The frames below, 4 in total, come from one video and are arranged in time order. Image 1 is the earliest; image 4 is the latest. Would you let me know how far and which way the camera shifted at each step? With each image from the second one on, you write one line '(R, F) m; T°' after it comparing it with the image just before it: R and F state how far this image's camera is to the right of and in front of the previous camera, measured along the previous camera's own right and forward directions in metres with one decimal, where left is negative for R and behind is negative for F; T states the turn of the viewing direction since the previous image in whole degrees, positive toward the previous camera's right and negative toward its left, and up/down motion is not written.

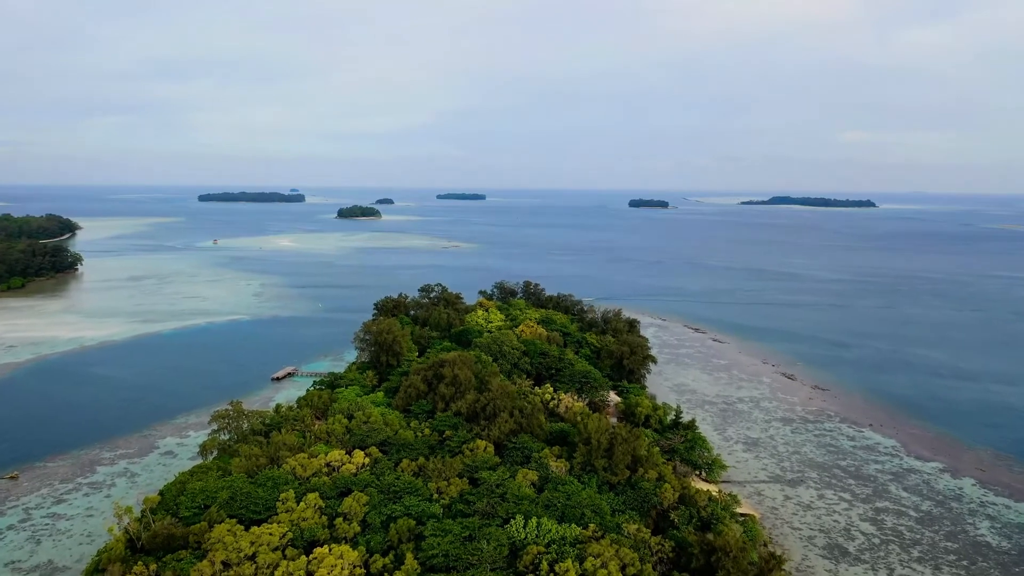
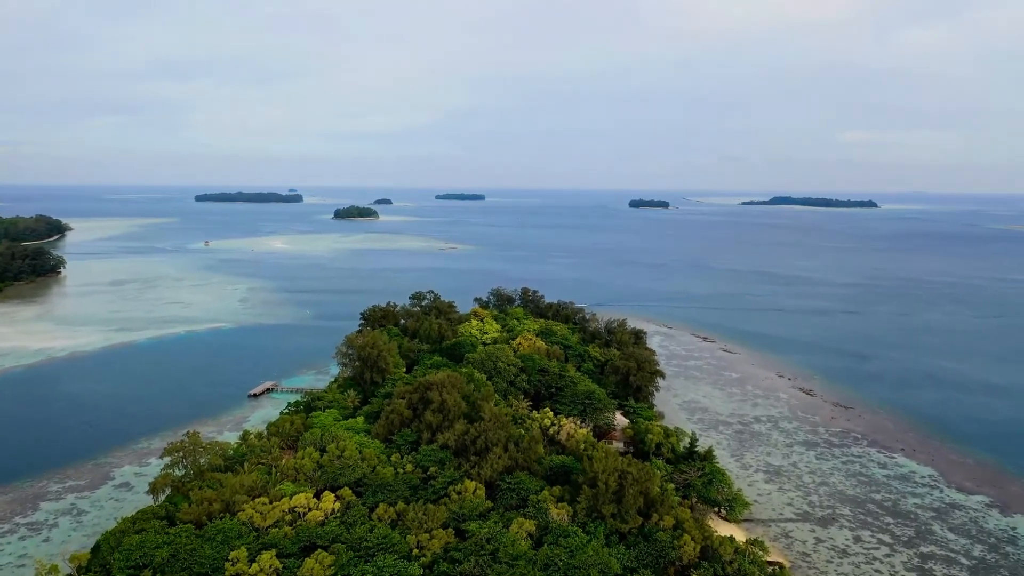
(+0.1, +1.9) m; 0°
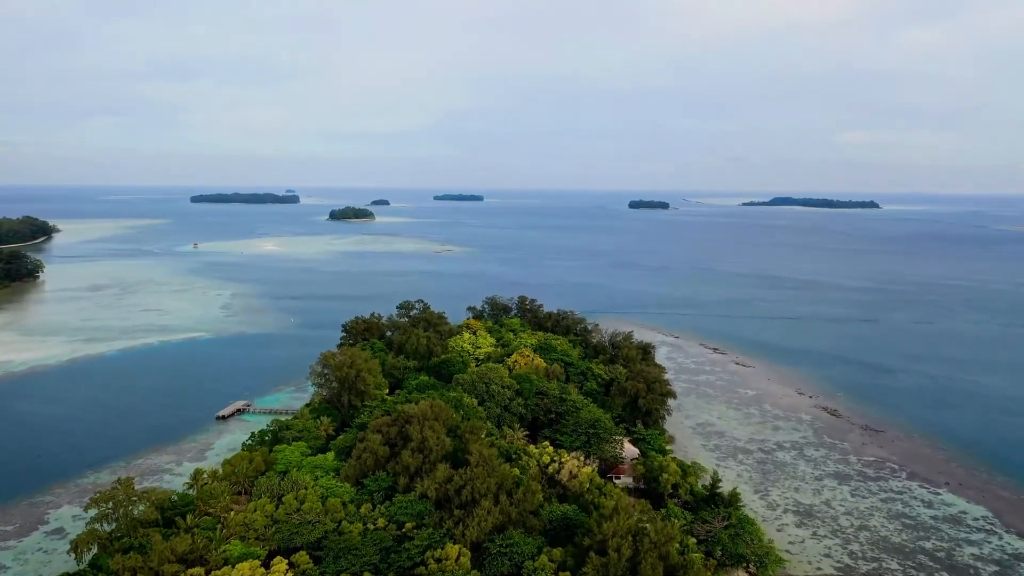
(+0.1, +2.2) m; 0°
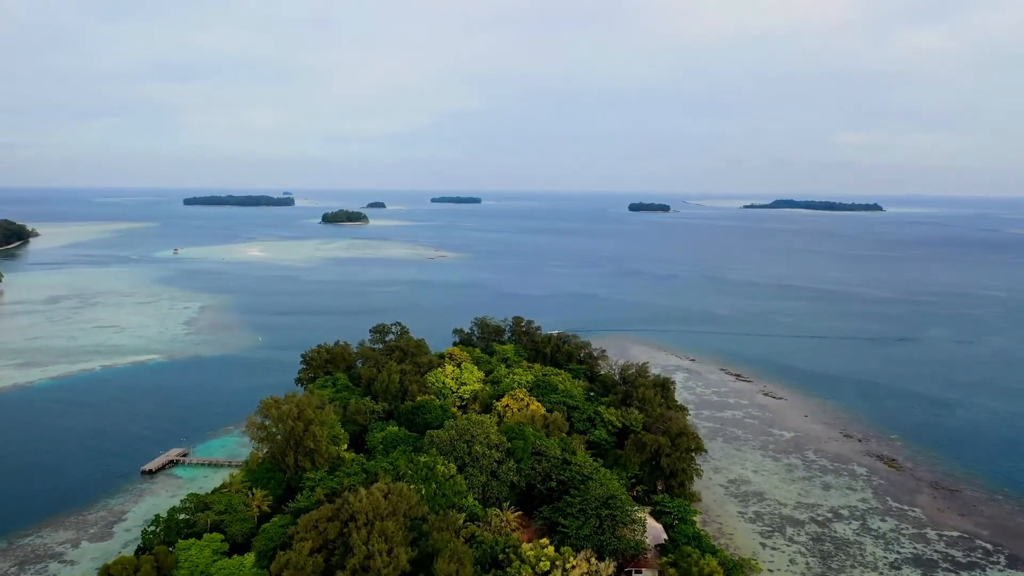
(+0.2, +3.8) m; 0°
